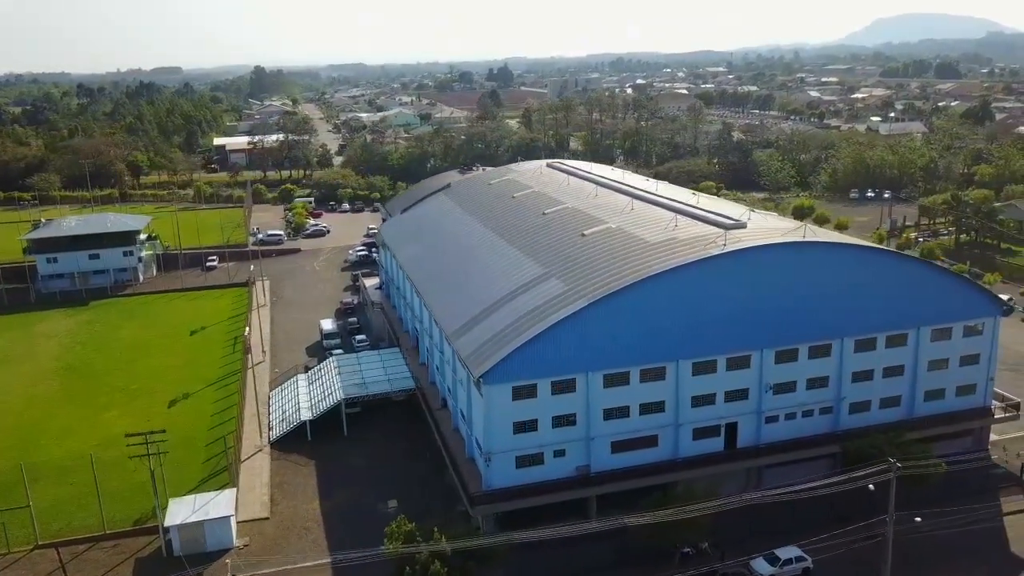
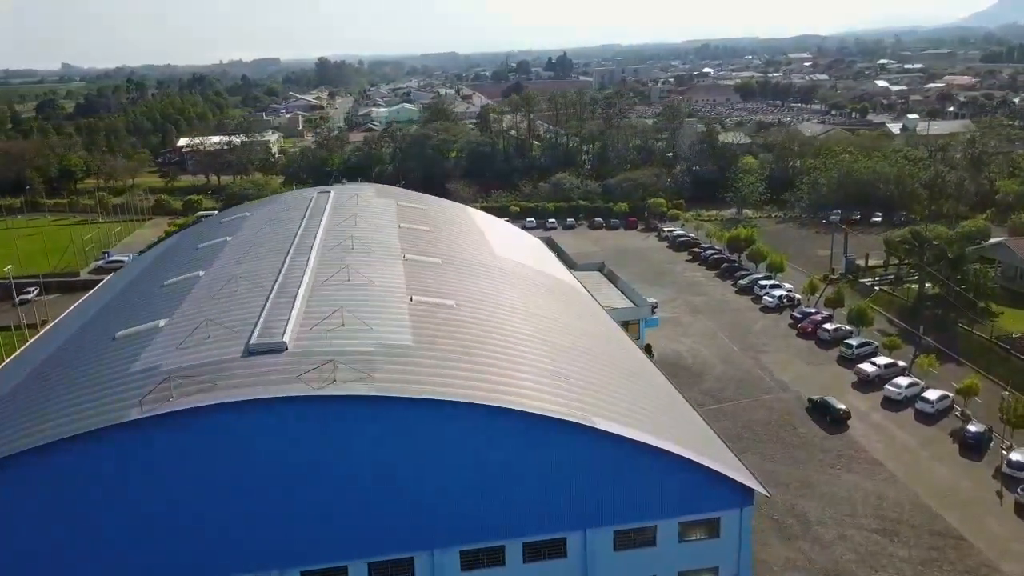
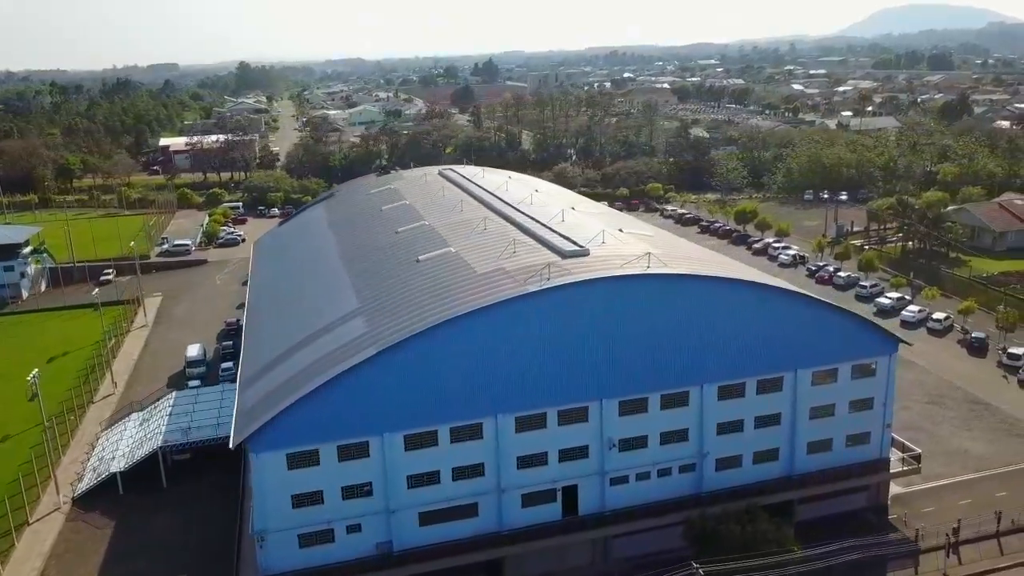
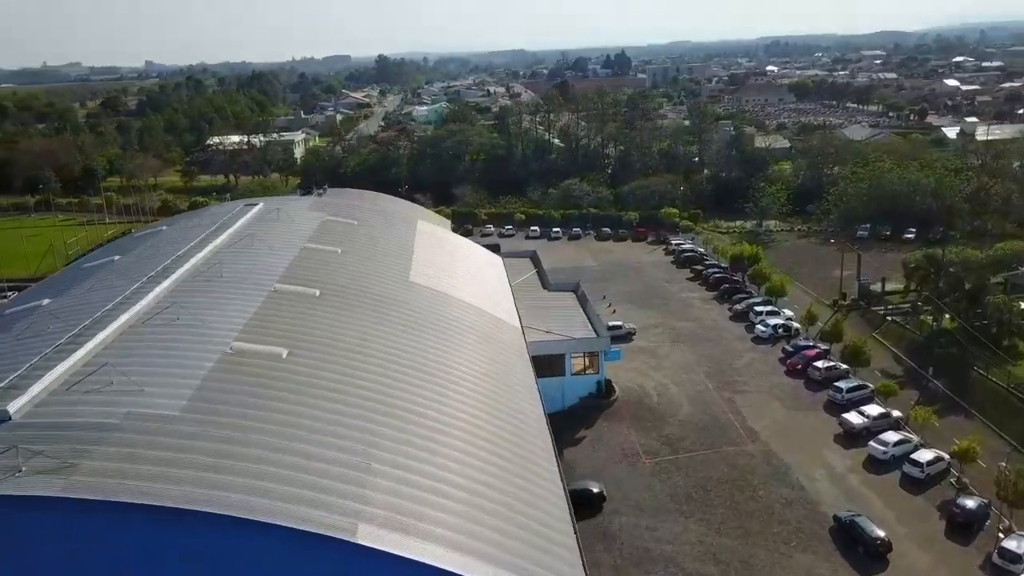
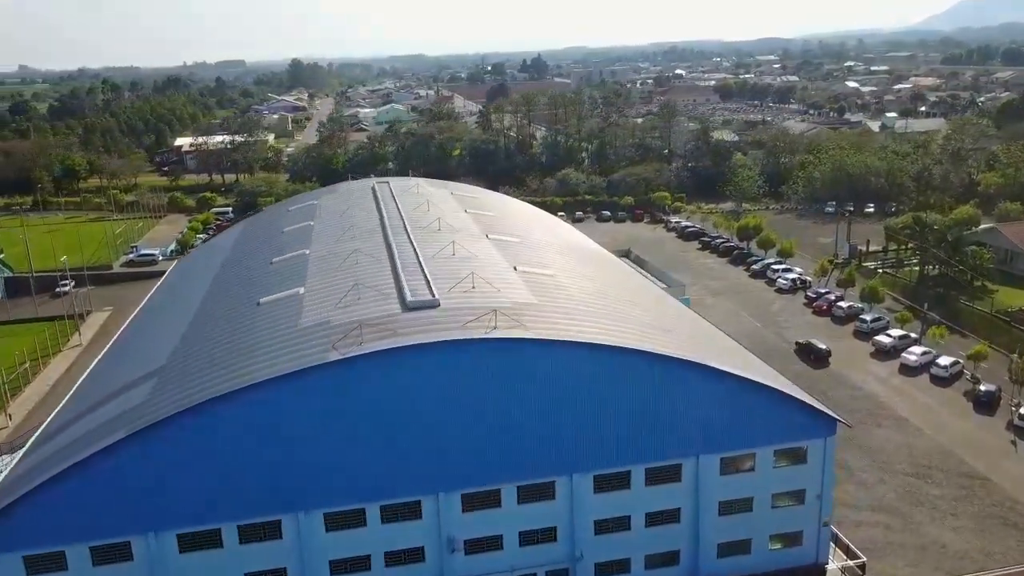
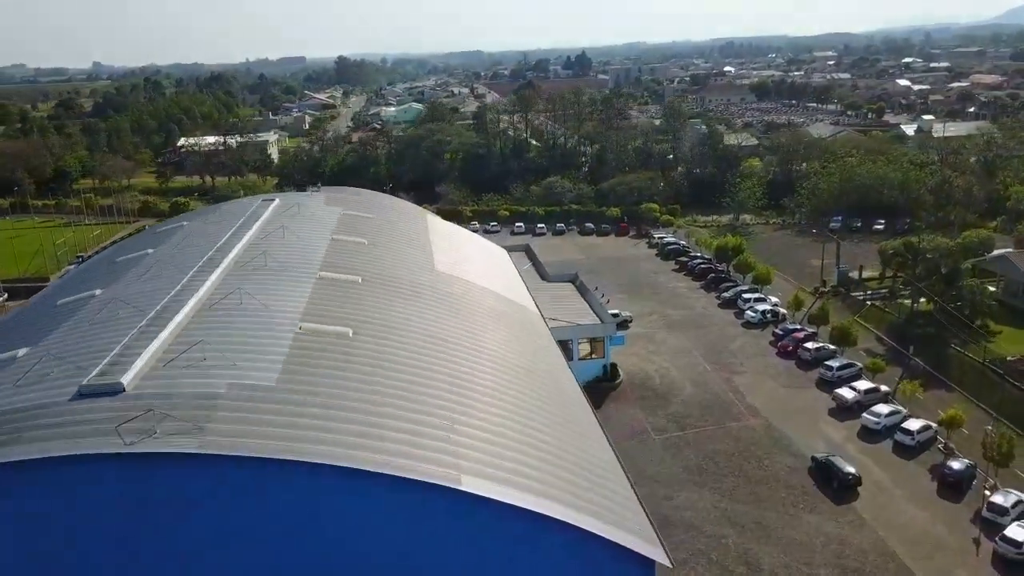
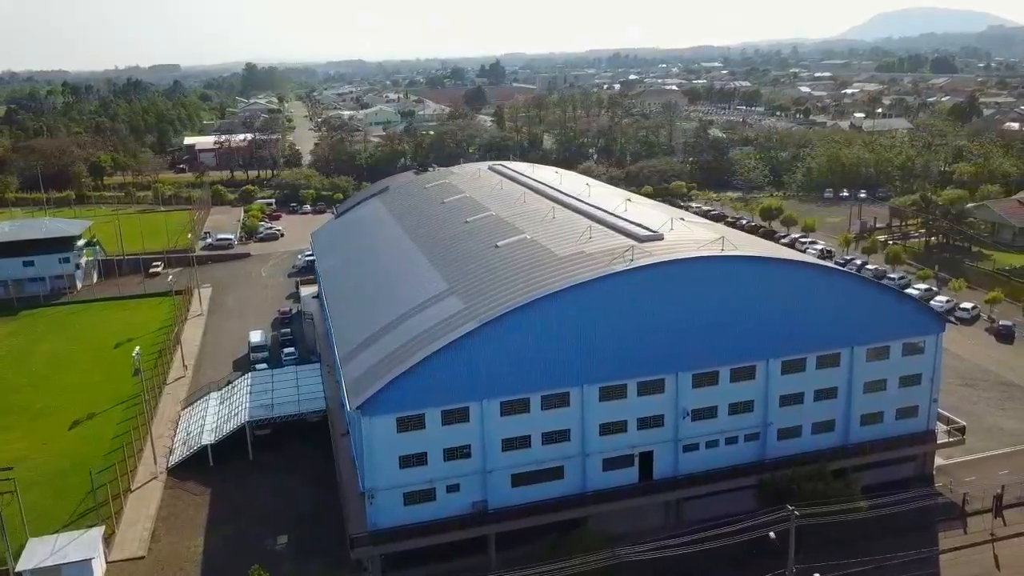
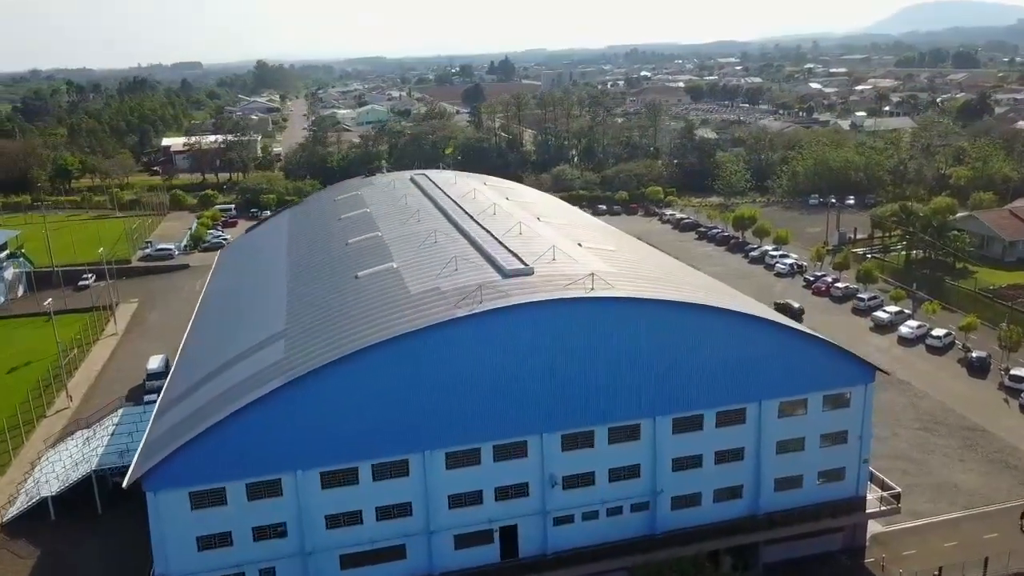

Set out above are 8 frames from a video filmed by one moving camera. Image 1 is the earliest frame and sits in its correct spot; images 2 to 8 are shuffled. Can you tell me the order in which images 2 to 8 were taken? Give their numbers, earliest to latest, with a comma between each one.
7, 3, 8, 5, 2, 6, 4
